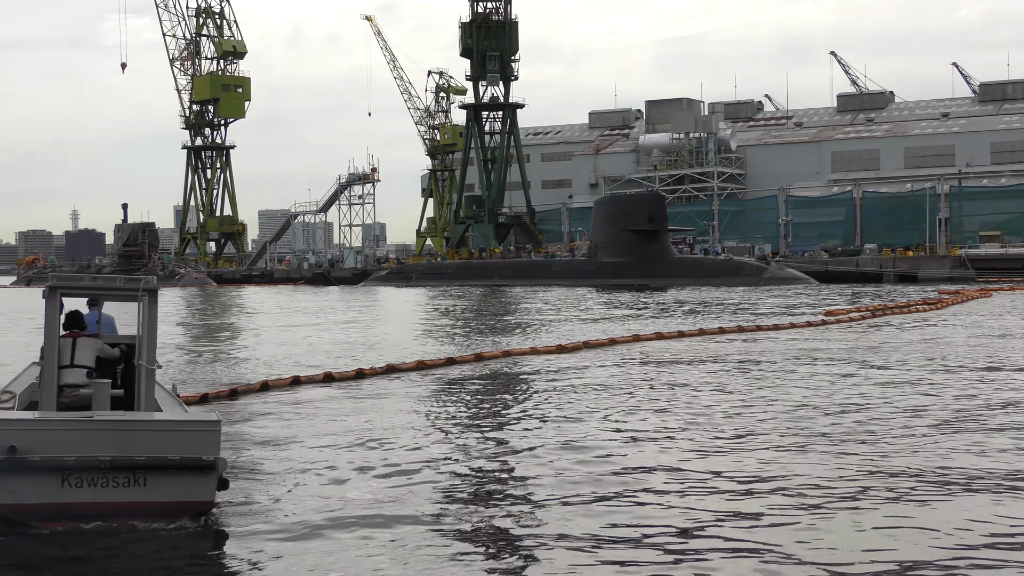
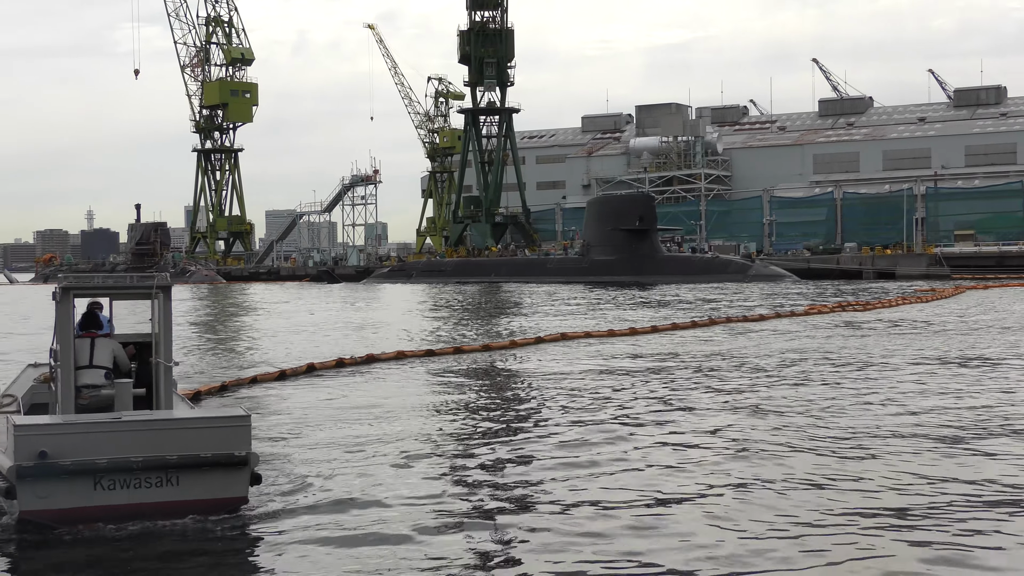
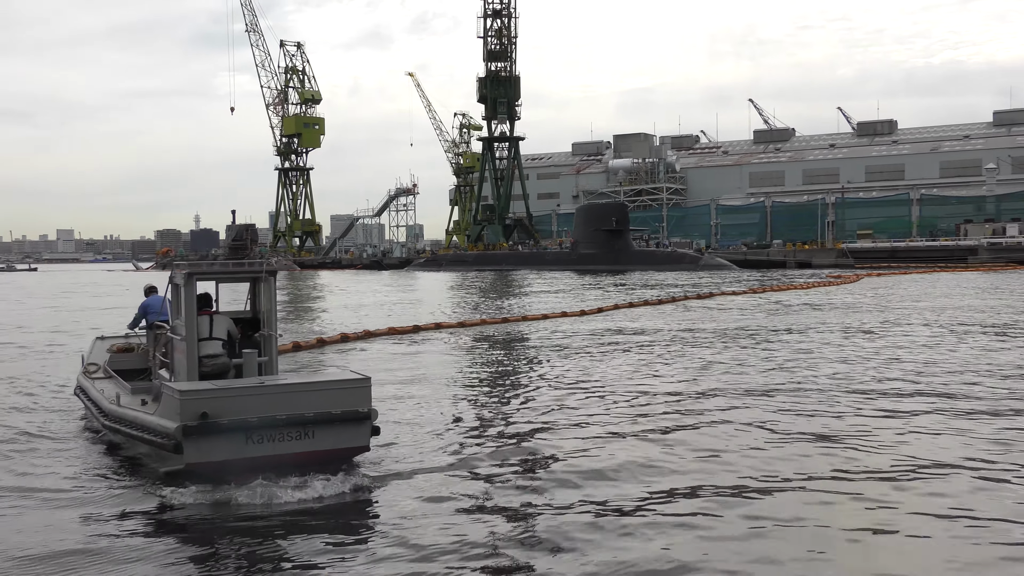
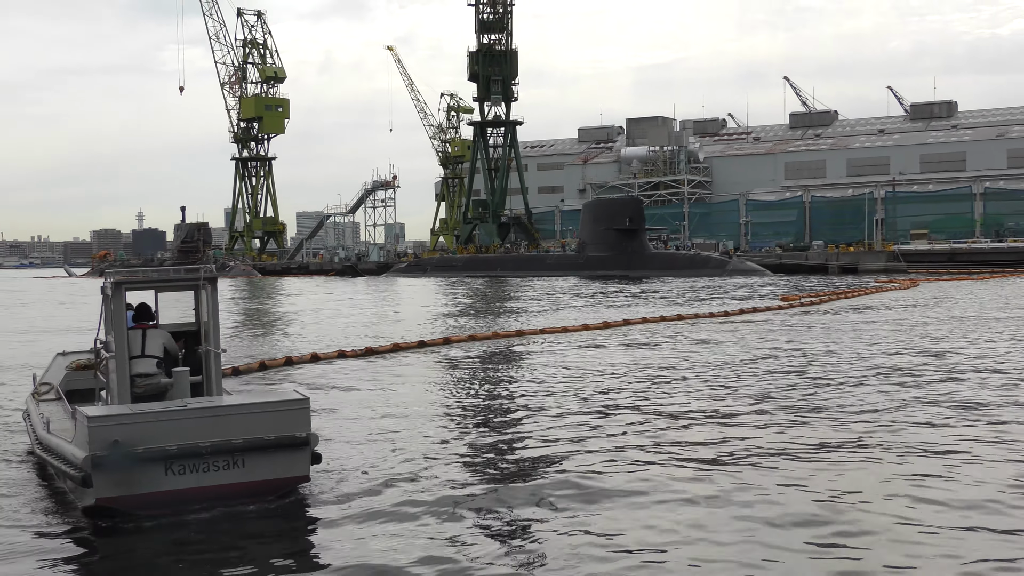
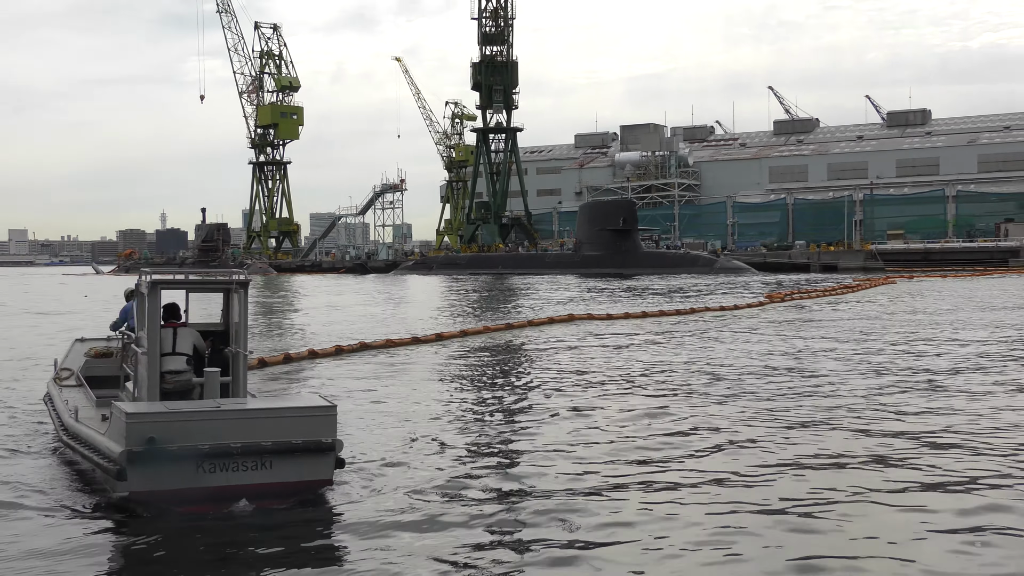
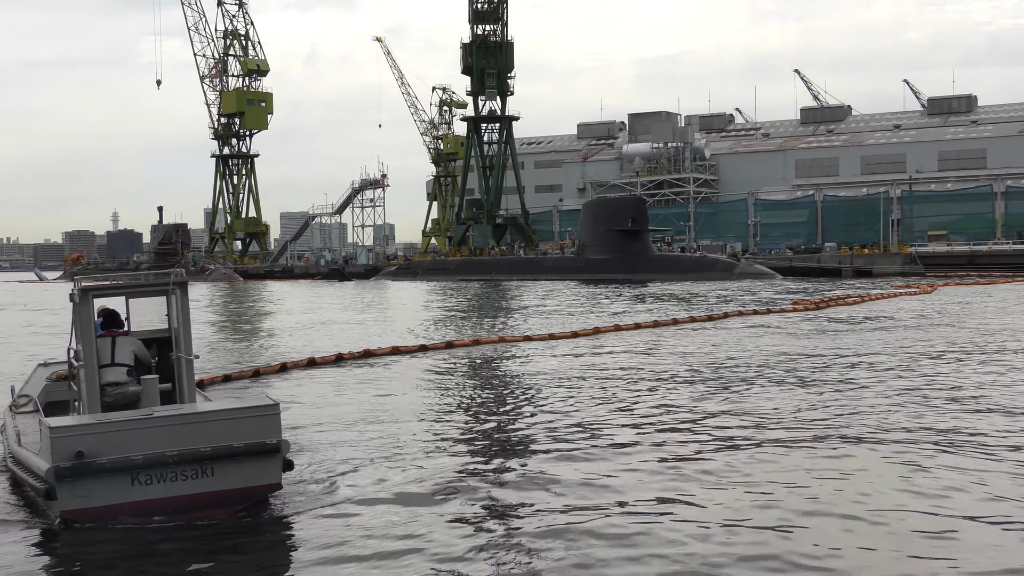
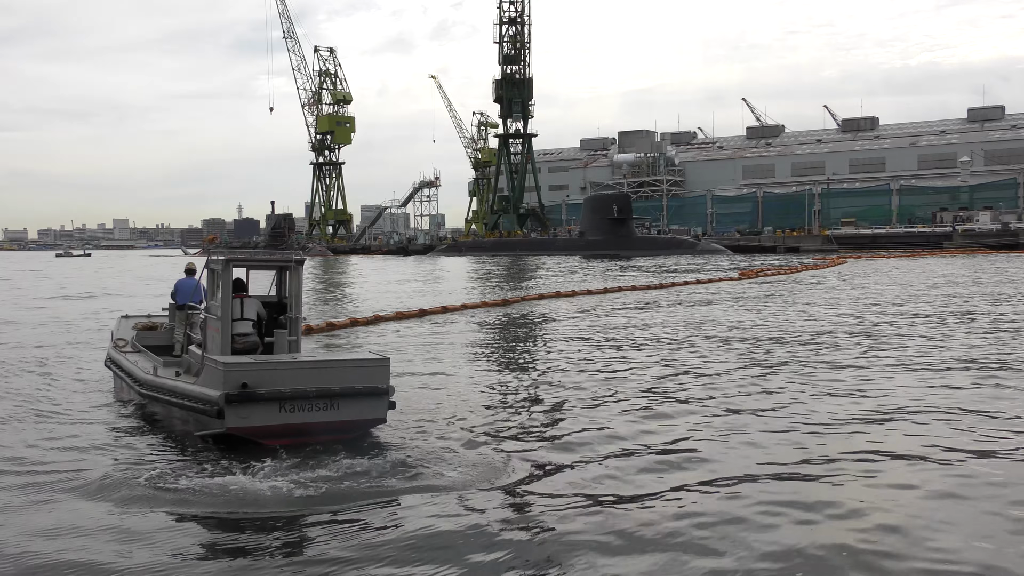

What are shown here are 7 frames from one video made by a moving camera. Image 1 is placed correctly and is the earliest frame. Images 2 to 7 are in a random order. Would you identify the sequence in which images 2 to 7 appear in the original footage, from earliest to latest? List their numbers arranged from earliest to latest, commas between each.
2, 6, 4, 5, 3, 7
